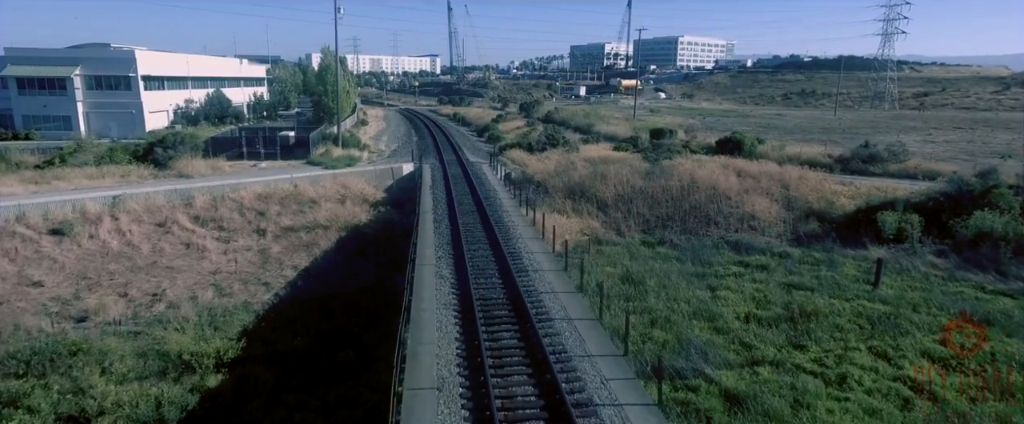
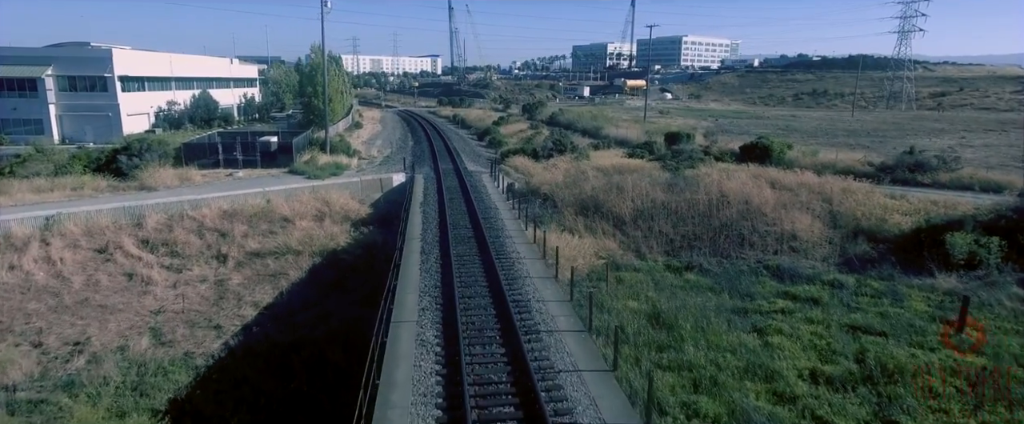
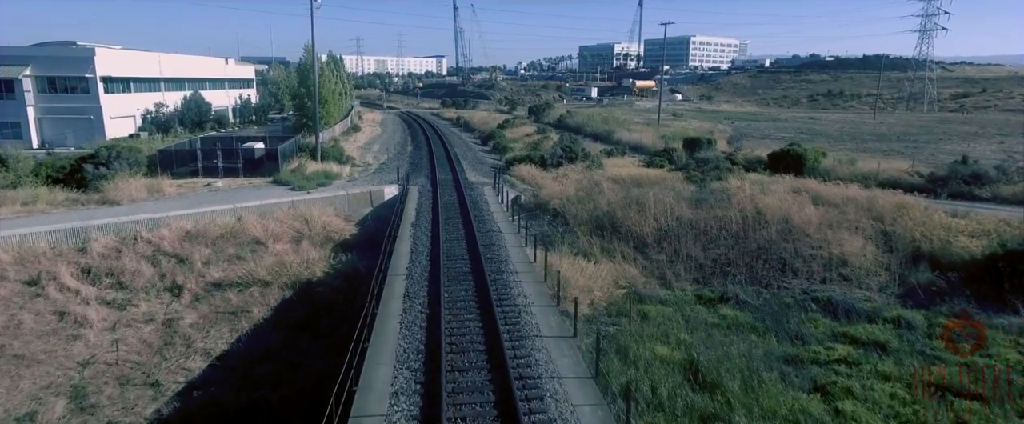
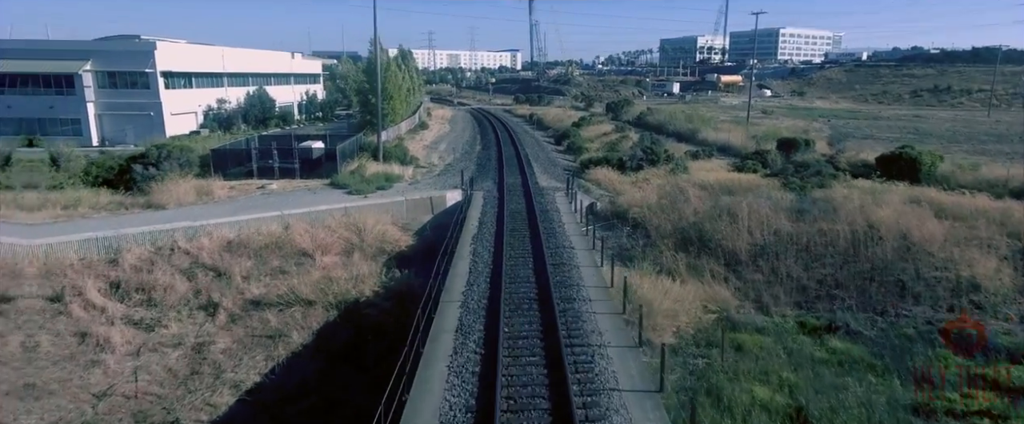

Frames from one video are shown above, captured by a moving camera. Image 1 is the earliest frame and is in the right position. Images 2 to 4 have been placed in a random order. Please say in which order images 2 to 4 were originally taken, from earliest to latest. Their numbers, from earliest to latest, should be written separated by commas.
2, 3, 4
